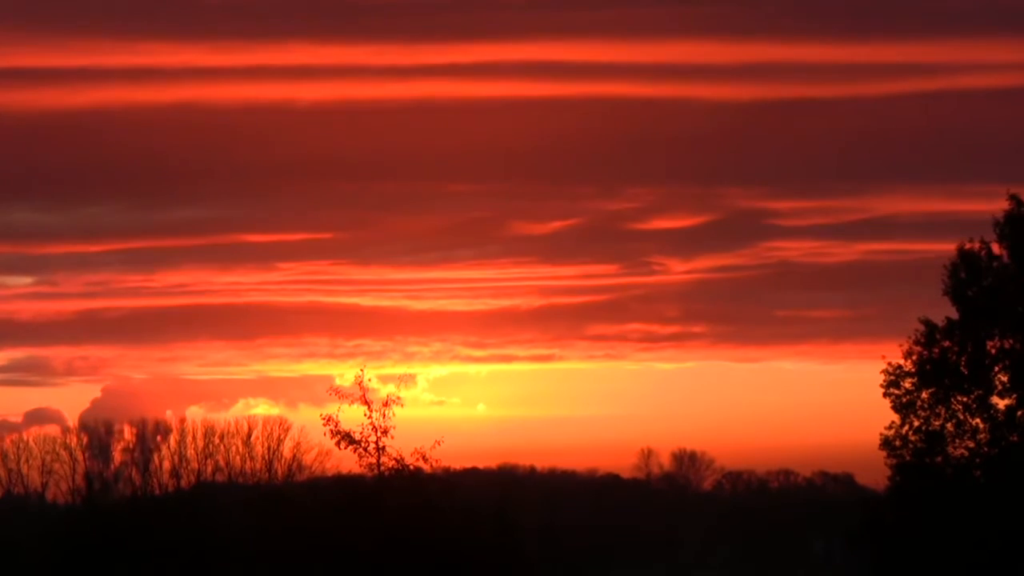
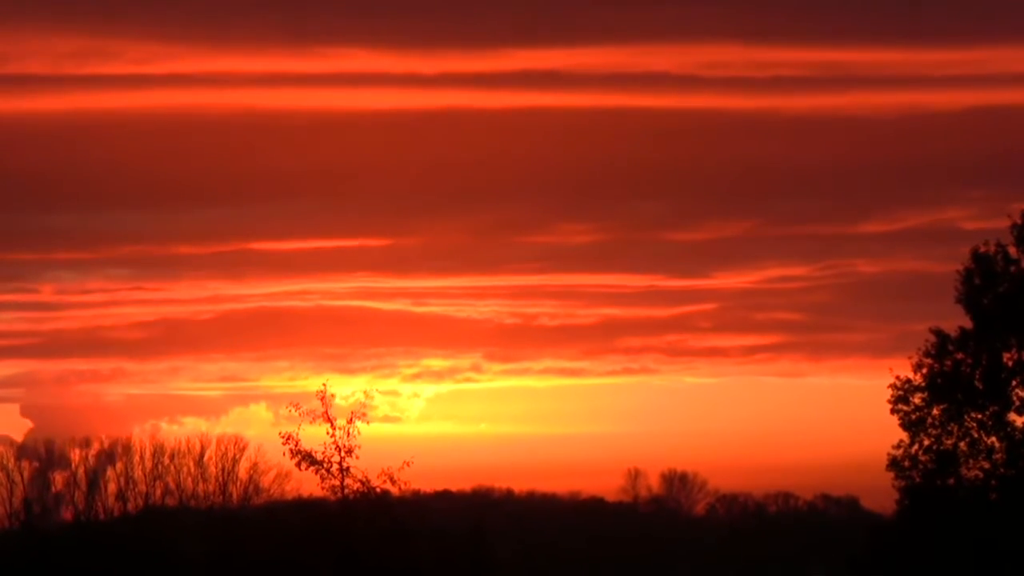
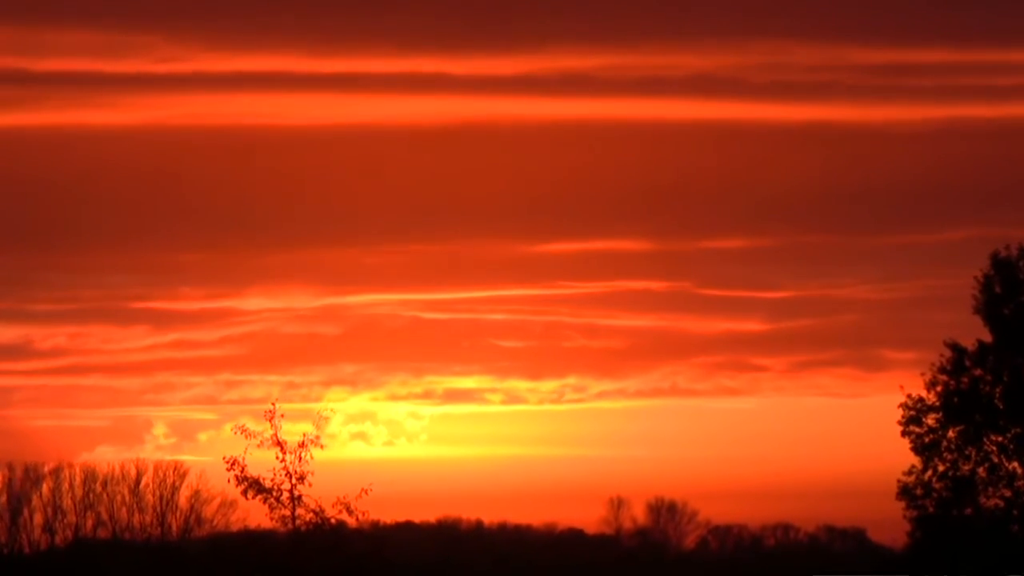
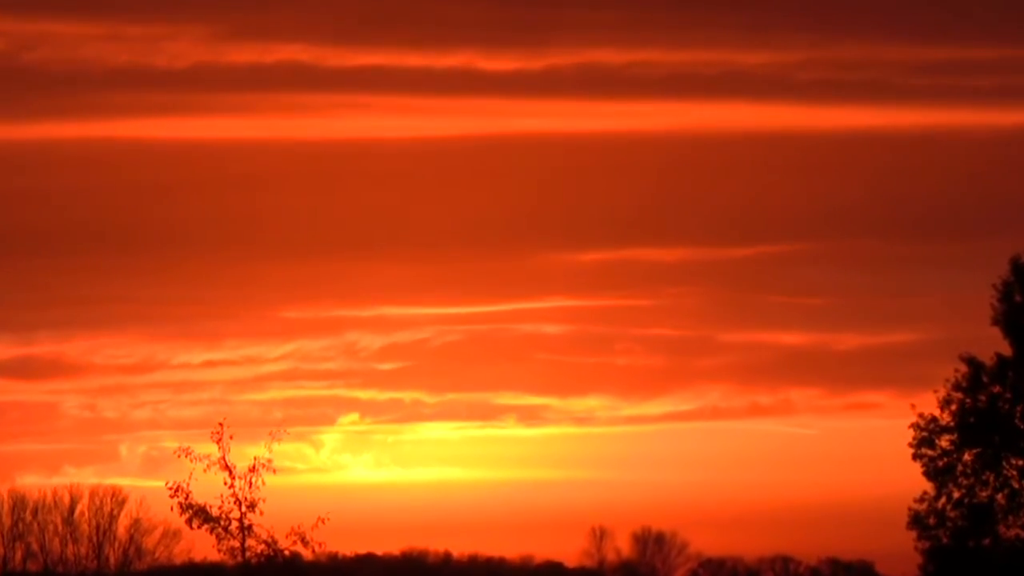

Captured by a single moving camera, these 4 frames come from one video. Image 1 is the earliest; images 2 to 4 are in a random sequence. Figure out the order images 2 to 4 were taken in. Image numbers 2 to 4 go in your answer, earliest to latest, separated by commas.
2, 3, 4
